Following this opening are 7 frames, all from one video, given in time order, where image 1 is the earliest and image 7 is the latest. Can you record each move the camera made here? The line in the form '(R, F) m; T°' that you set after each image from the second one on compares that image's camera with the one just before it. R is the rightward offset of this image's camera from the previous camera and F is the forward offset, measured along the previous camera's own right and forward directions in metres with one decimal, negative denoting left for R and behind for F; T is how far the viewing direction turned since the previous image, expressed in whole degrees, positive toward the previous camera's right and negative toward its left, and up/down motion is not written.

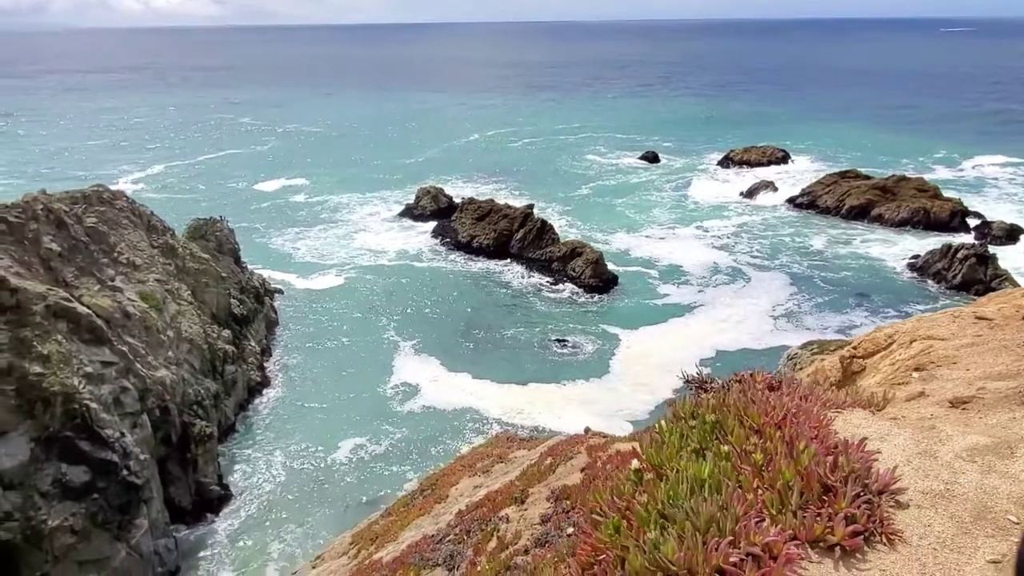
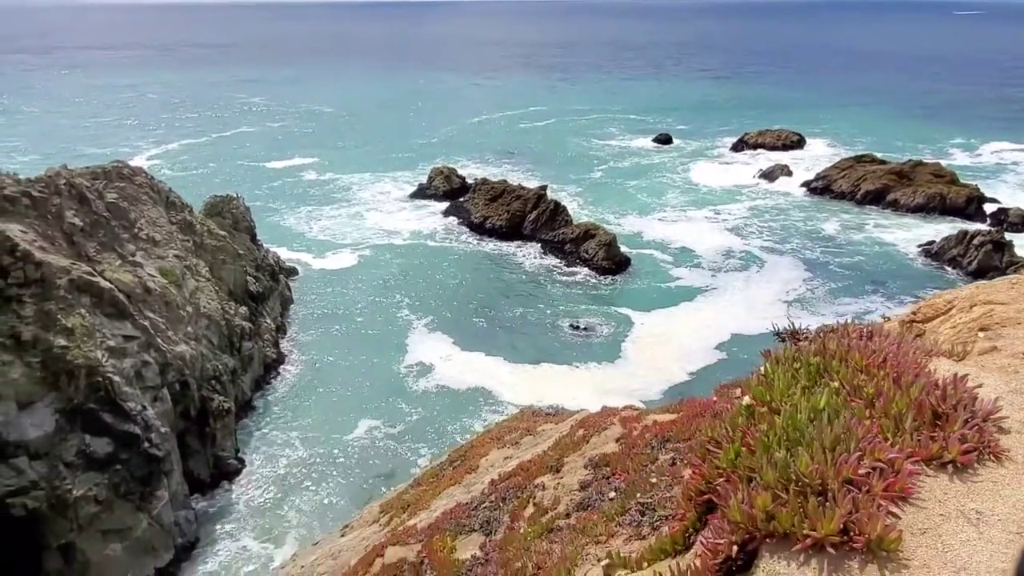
(-0.3, -0.2) m; -1°
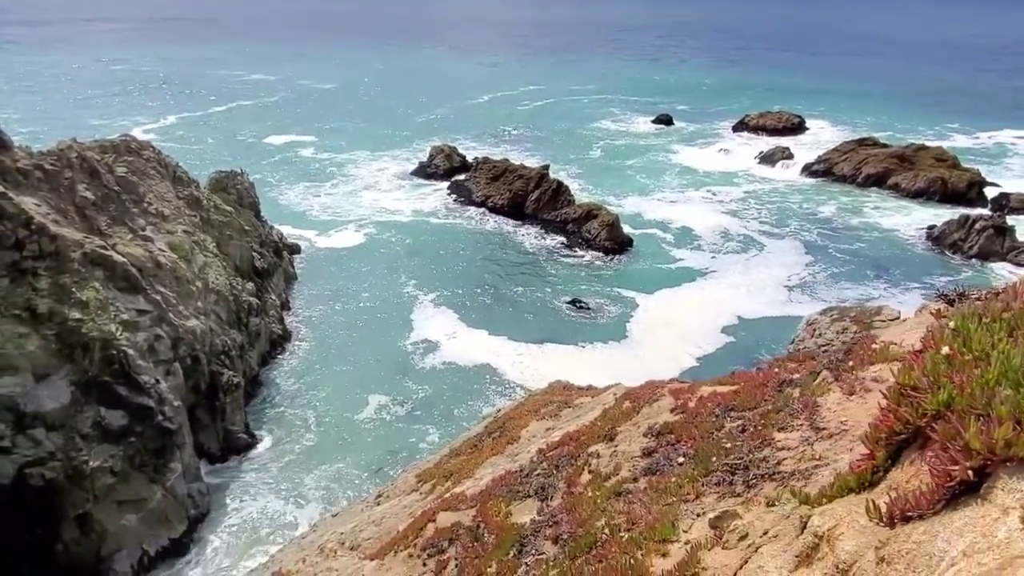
(-0.7, -0.2) m; +1°
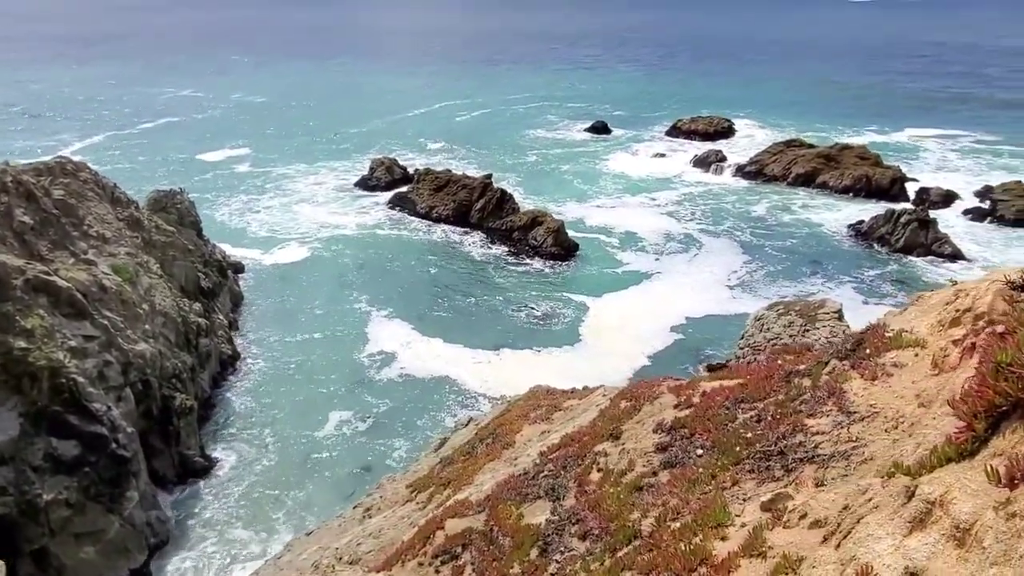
(-0.7, -0.2) m; +5°
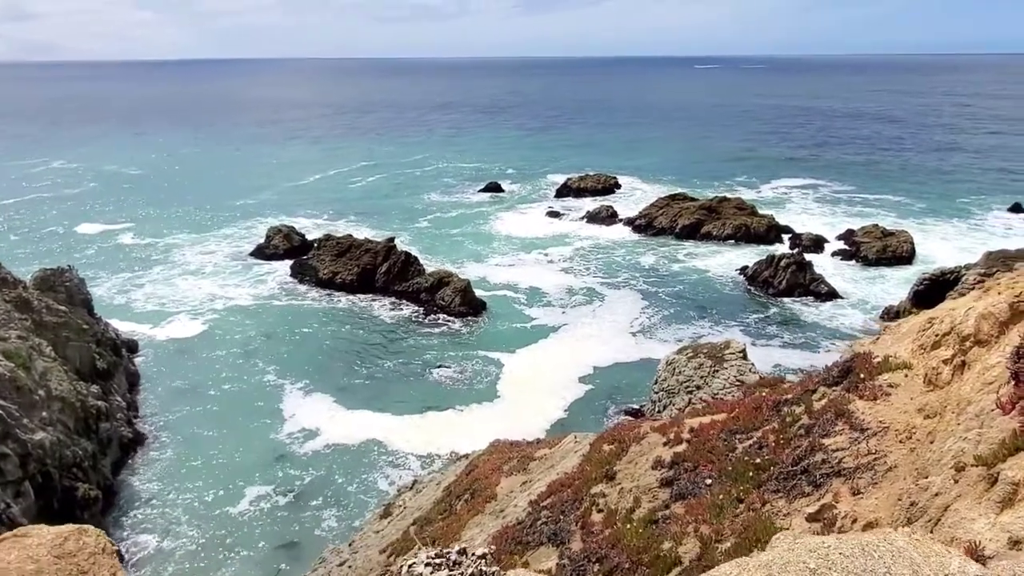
(-1.1, -0.3) m; +8°
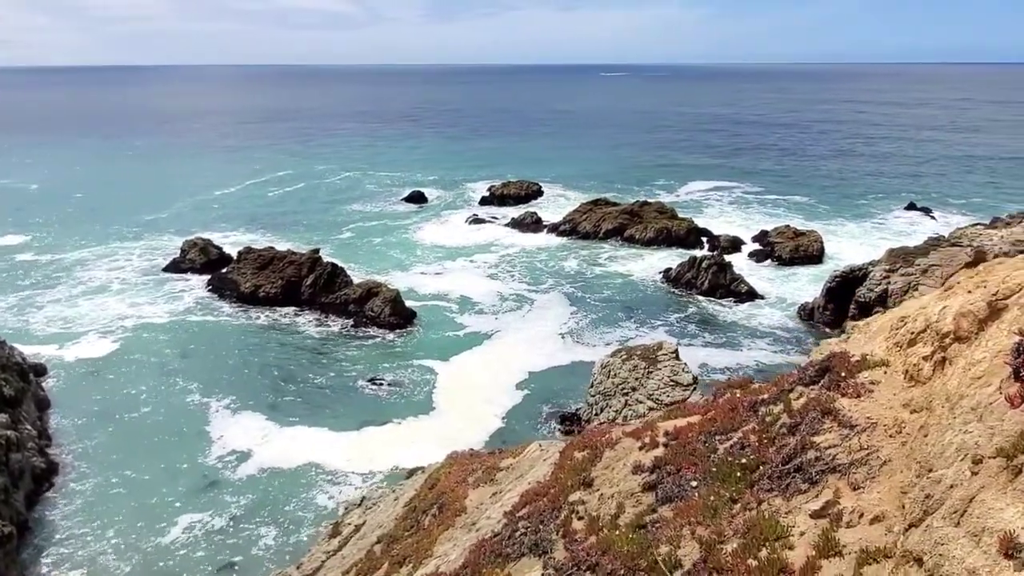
(-0.6, 0.0) m; +6°
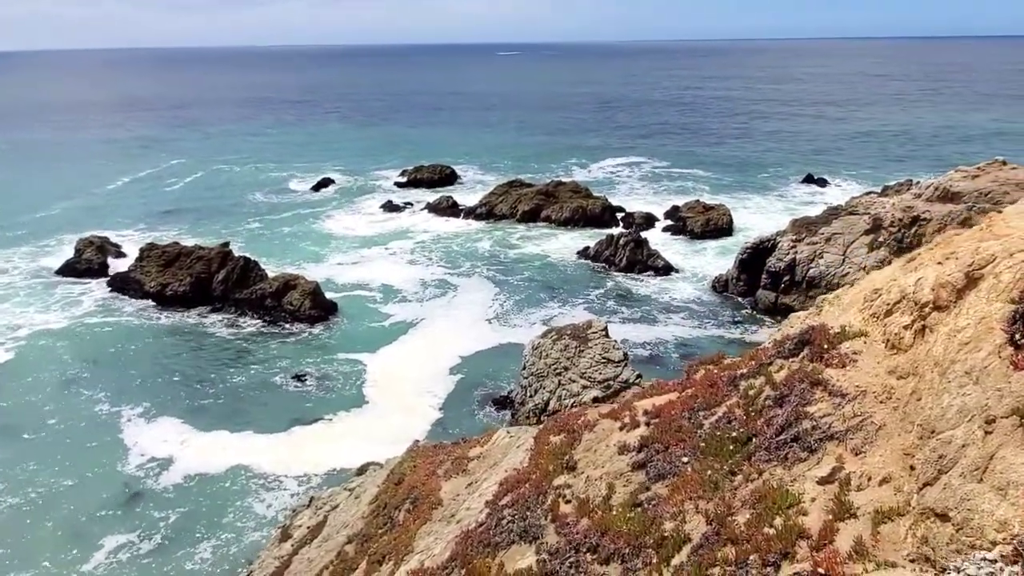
(-0.7, 0.0) m; +7°
